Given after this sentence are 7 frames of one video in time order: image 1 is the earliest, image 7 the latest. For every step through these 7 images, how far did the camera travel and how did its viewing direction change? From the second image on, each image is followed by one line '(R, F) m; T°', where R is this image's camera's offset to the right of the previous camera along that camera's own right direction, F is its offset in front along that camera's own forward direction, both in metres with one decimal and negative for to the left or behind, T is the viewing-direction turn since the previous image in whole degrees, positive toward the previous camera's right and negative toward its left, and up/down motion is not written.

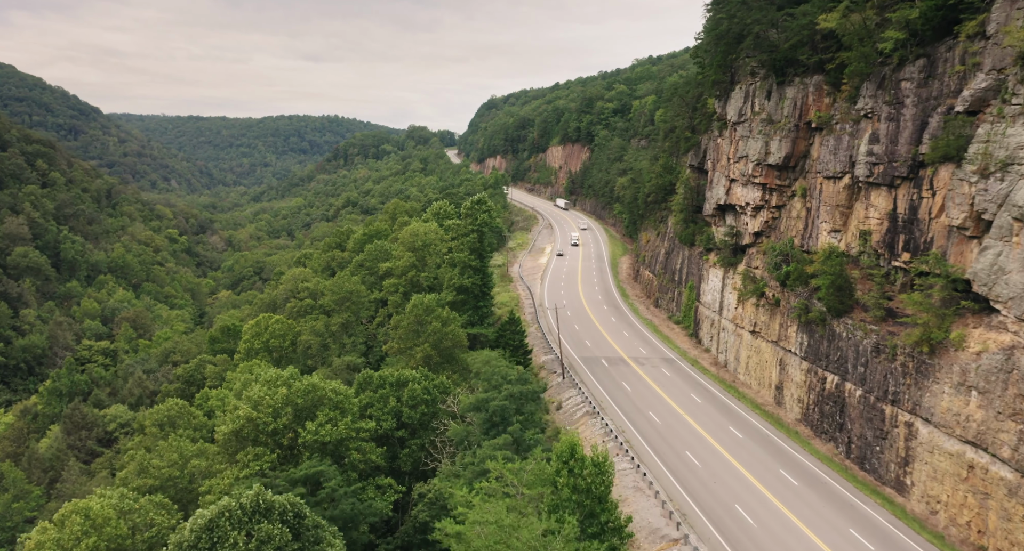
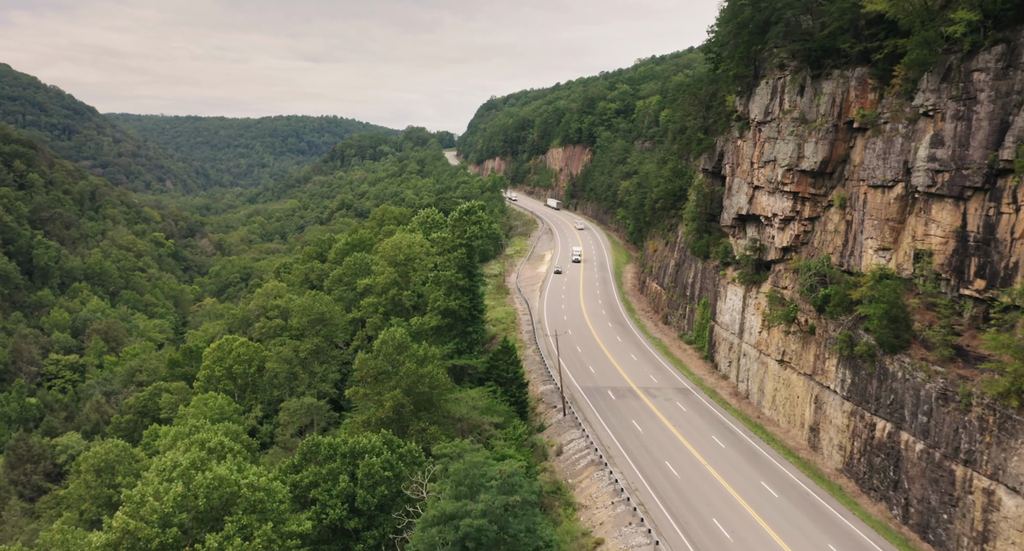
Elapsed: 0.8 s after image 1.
(+0.4, +7.1) m; 0°
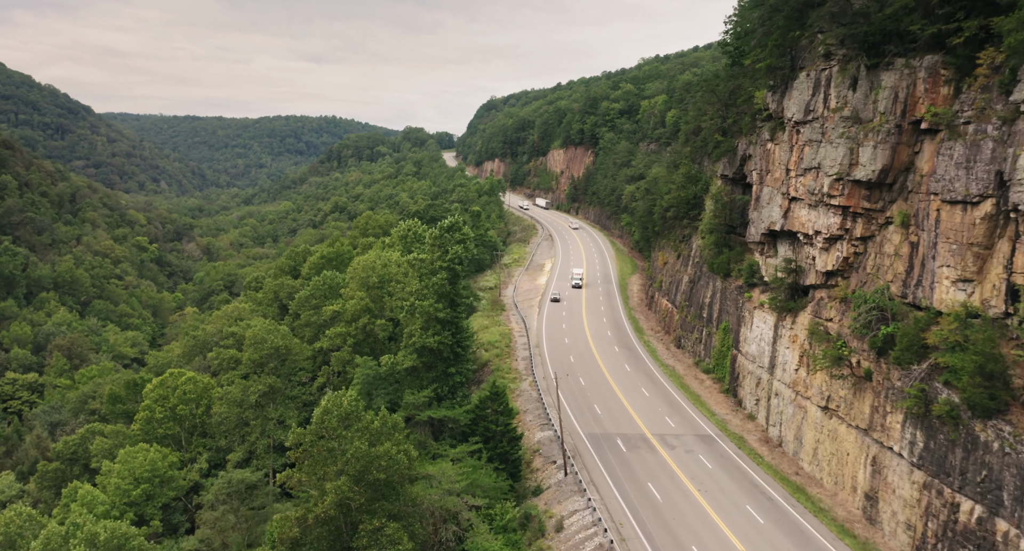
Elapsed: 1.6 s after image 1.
(+0.4, +8.1) m; 0°
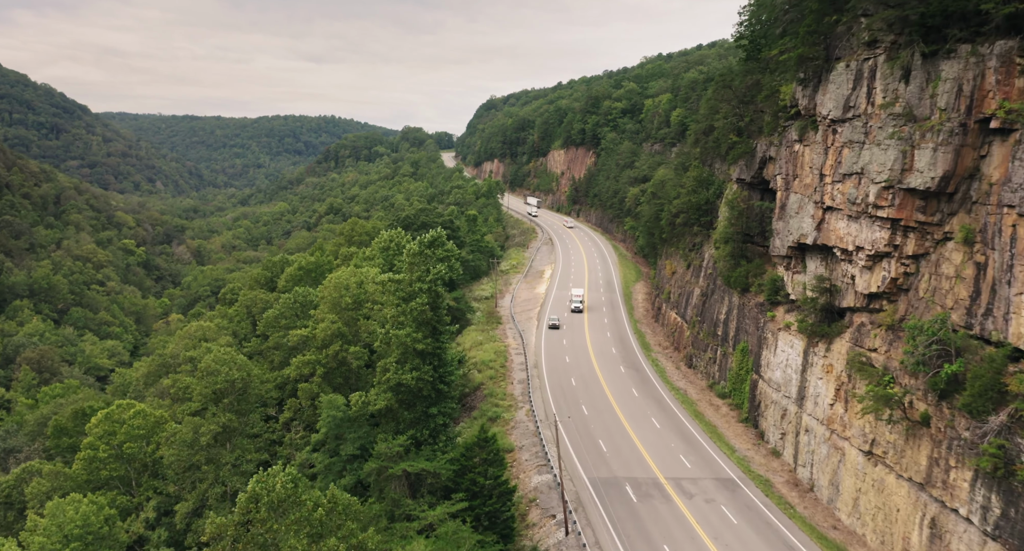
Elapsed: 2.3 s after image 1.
(+0.3, +5.8) m; 0°
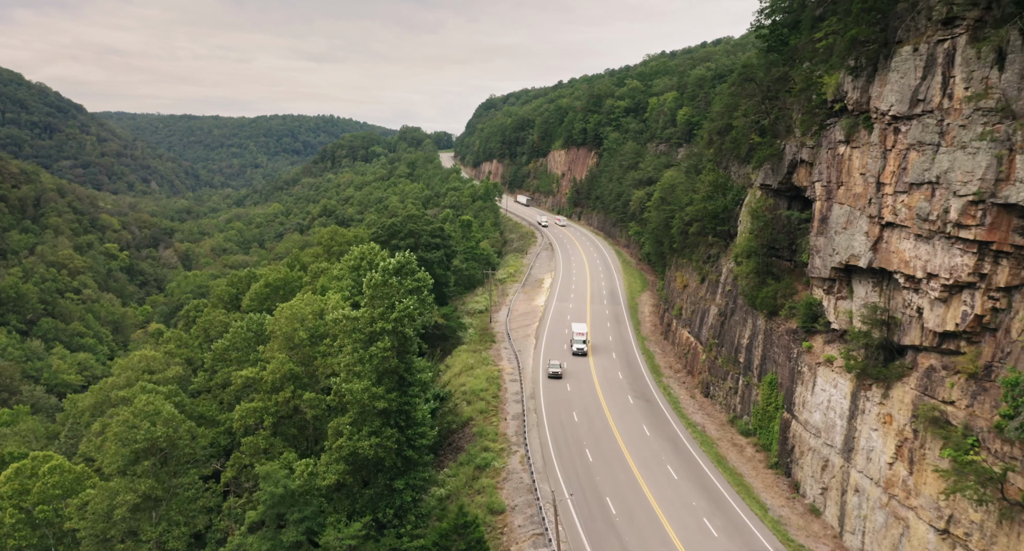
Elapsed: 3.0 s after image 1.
(+0.4, +7.0) m; 0°
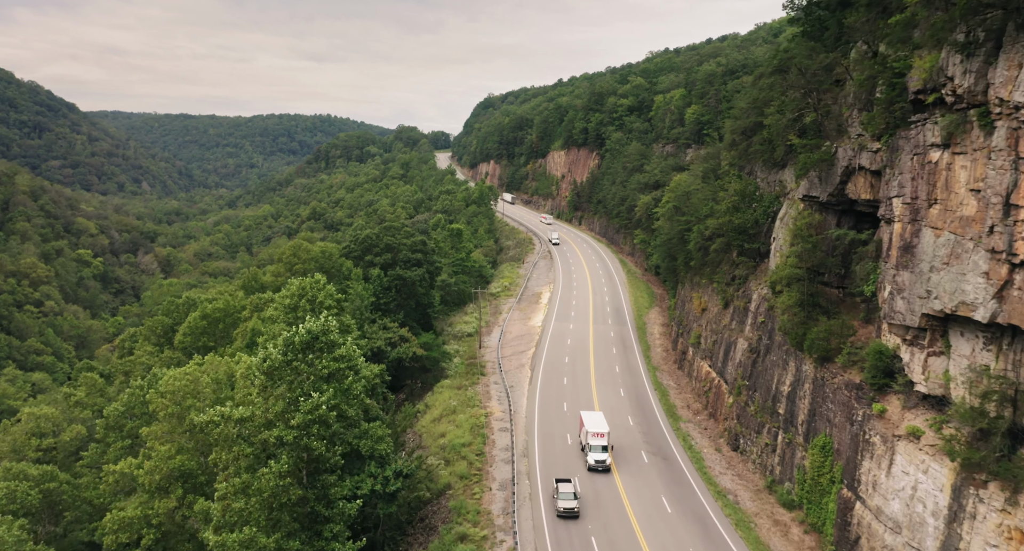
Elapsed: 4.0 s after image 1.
(+0.6, +9.4) m; 0°
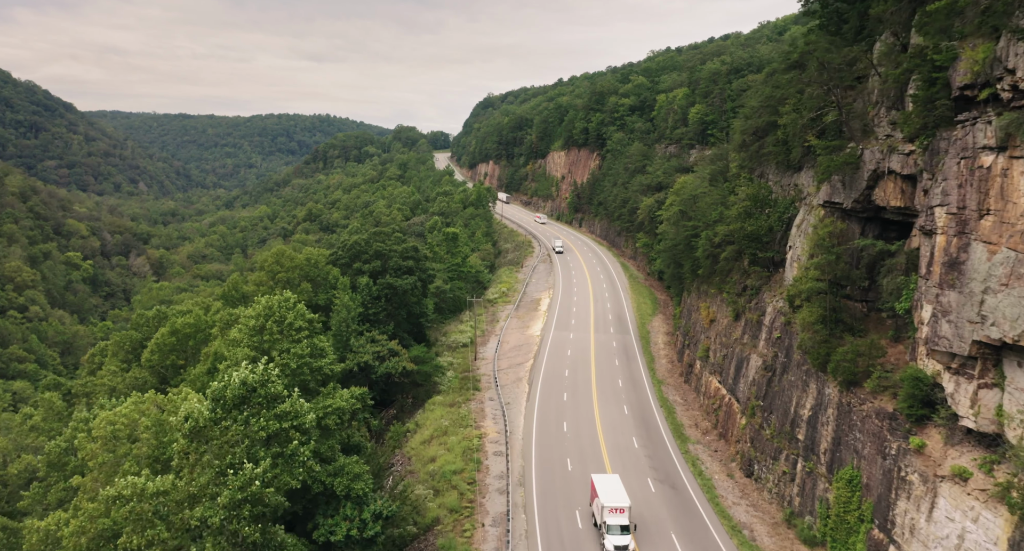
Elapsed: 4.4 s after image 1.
(+0.2, +3.5) m; 0°
